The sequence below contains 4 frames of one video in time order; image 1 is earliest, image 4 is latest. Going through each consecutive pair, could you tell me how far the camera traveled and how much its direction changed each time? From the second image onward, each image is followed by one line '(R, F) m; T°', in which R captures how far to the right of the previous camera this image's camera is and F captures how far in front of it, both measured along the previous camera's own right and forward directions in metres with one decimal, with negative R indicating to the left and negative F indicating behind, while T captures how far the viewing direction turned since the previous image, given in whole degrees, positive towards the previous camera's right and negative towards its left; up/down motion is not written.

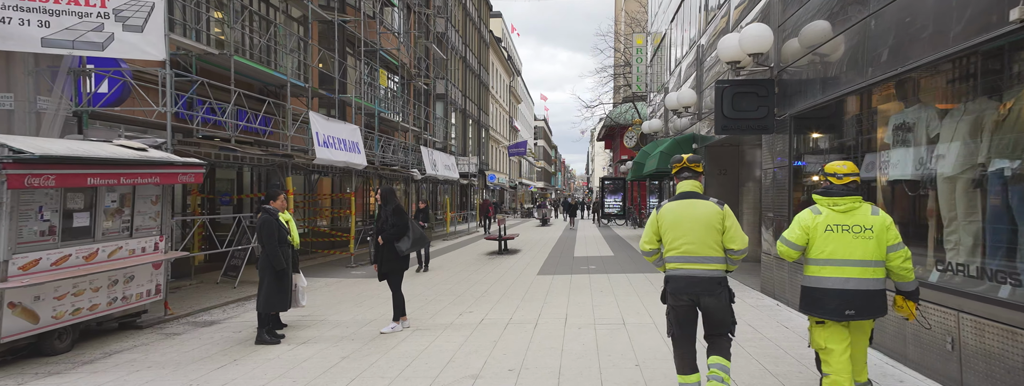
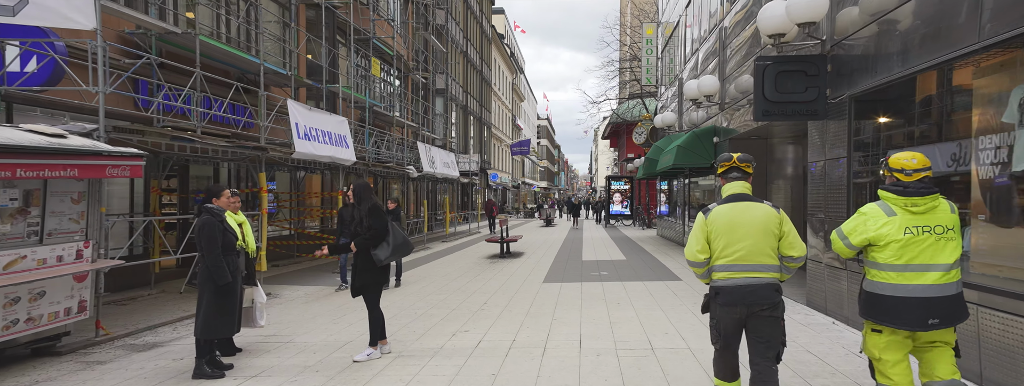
(0.0, +1.1) m; 0°
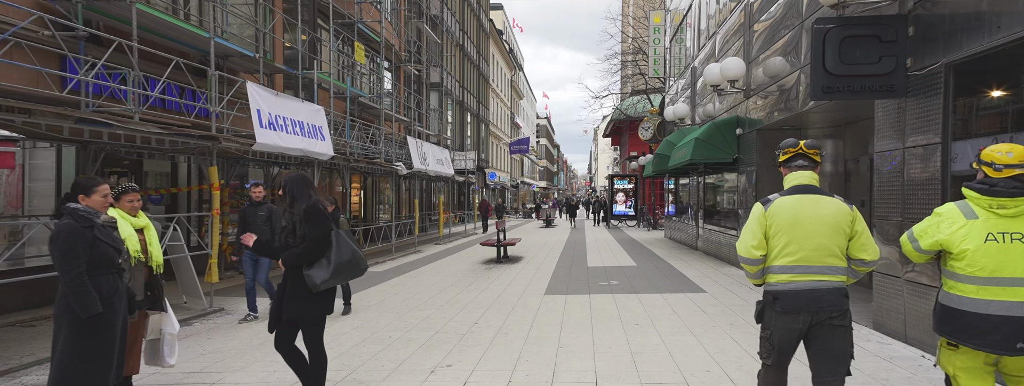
(0.0, +1.3) m; 0°
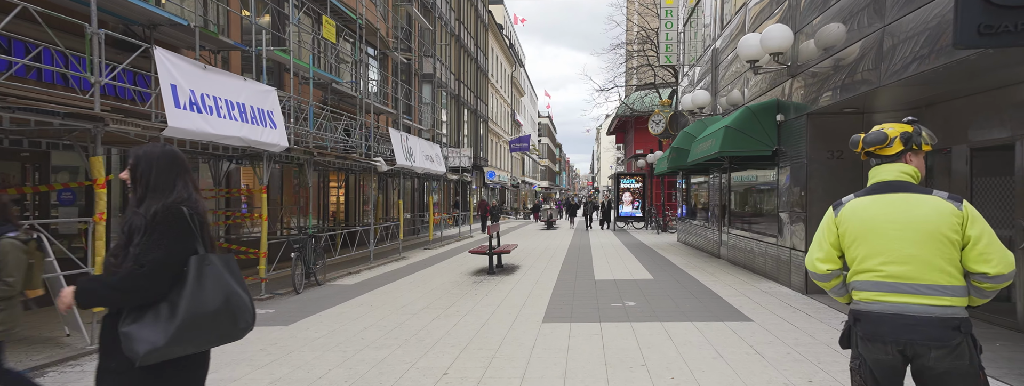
(+0.2, +1.8) m; 0°
